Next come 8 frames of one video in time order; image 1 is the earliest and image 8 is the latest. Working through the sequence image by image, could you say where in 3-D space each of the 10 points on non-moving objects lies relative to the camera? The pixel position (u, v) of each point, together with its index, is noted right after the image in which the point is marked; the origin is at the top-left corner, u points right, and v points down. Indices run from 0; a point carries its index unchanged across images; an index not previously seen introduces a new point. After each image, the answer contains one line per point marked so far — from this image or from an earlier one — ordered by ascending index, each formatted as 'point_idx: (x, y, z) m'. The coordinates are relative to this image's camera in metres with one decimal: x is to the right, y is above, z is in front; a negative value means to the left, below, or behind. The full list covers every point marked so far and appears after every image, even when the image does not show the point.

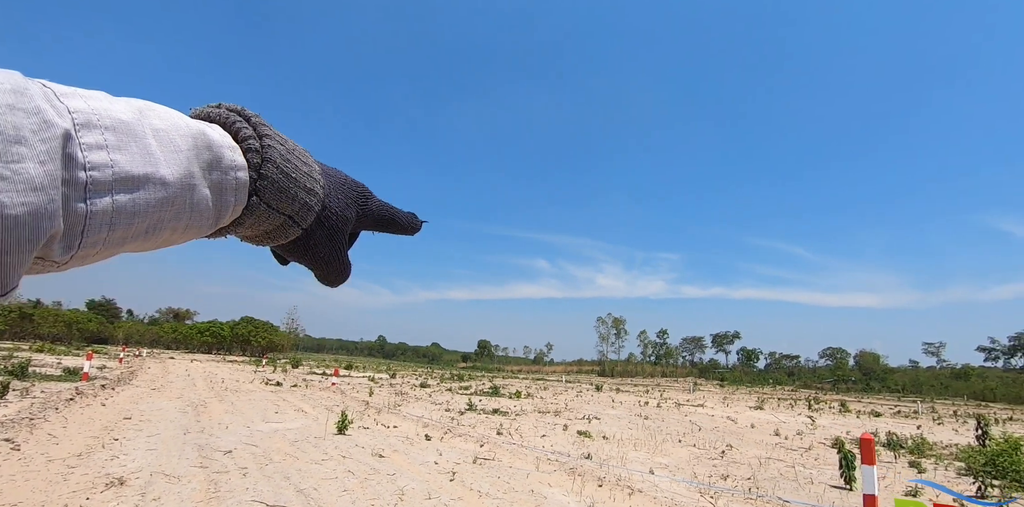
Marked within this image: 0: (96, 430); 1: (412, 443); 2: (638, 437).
0: (-6.6, -2.8, +7.5) m
1: (-2.0, -3.7, +9.1) m
2: (+3.9, -5.6, +14.5) m
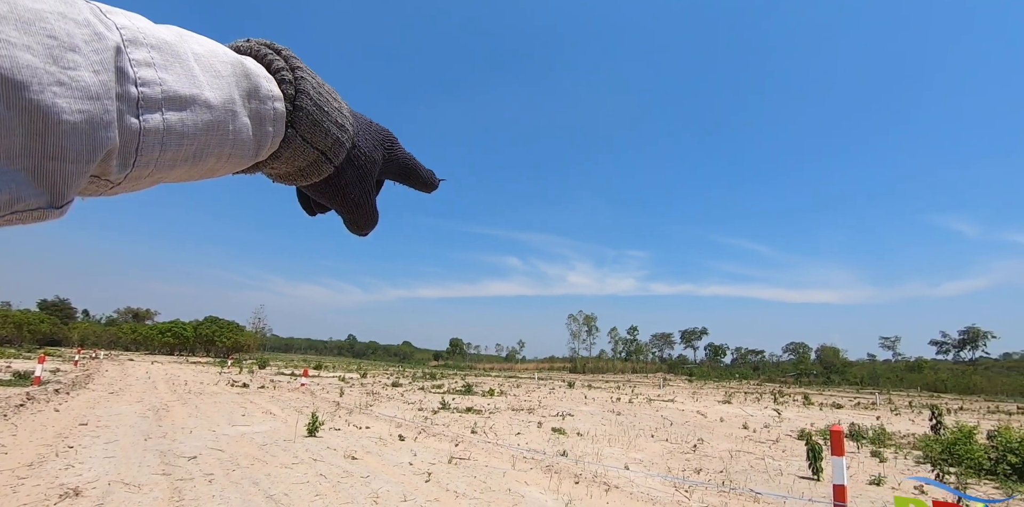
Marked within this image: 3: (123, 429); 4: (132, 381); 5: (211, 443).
0: (-6.9, -2.8, +7.0) m
1: (-2.4, -3.6, +9.0) m
2: (+3.1, -5.5, +14.6) m
3: (-6.8, -3.1, +8.2) m
4: (-13.3, -4.4, +16.4) m
5: (-4.9, -3.1, +7.7) m
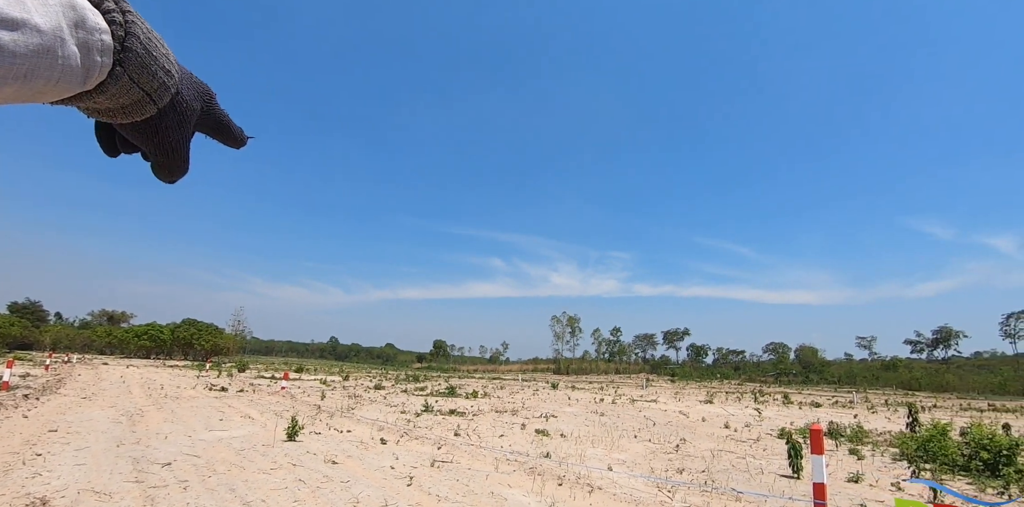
0: (-7.2, -2.8, +6.8) m
1: (-2.7, -3.6, +8.9) m
2: (+2.6, -5.6, +14.7) m
3: (-7.1, -3.1, +8.0) m
4: (-13.8, -4.5, +16.0) m
5: (-5.2, -3.1, +7.5) m
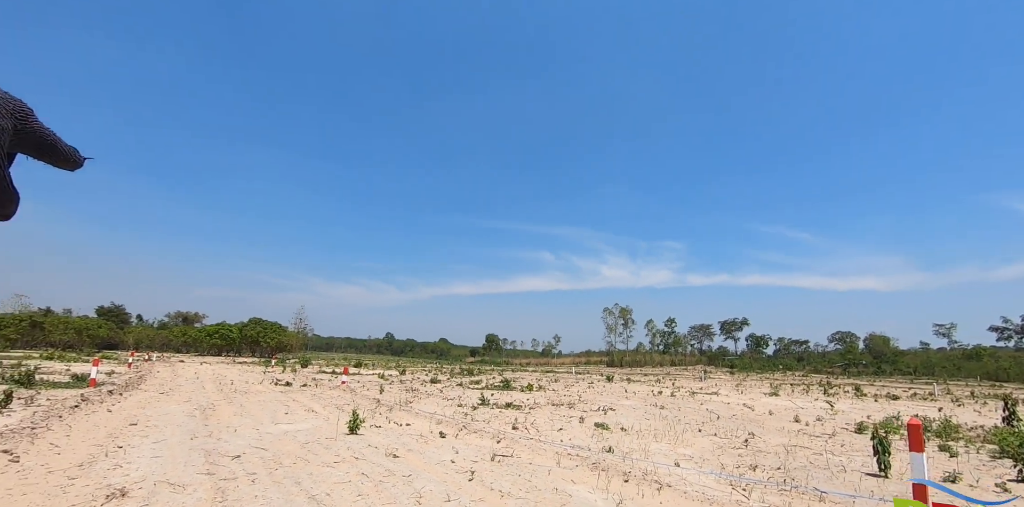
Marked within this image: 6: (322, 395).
0: (-6.3, -2.8, +7.2) m
1: (-1.6, -3.5, +8.8) m
2: (+4.3, -5.2, +14.1) m
3: (-6.0, -3.1, +8.3) m
4: (-11.9, -4.6, +17.0) m
5: (-4.2, -3.0, +7.6) m
6: (-6.2, -4.7, +15.5) m
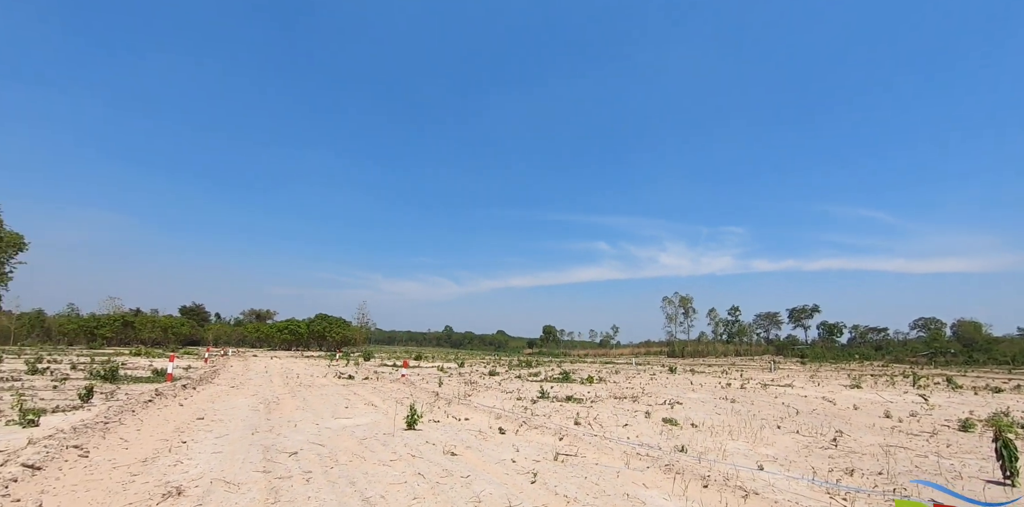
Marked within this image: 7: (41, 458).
0: (-5.3, -2.8, +7.3) m
1: (-0.5, -3.3, +8.4) m
2: (+6.1, -4.7, +13.0) m
3: (-5.0, -3.0, +8.4) m
4: (-9.8, -4.6, +17.7) m
5: (-3.2, -2.9, +7.5) m
6: (-4.3, -4.5, +15.6) m
7: (-5.3, -2.3, +5.3) m
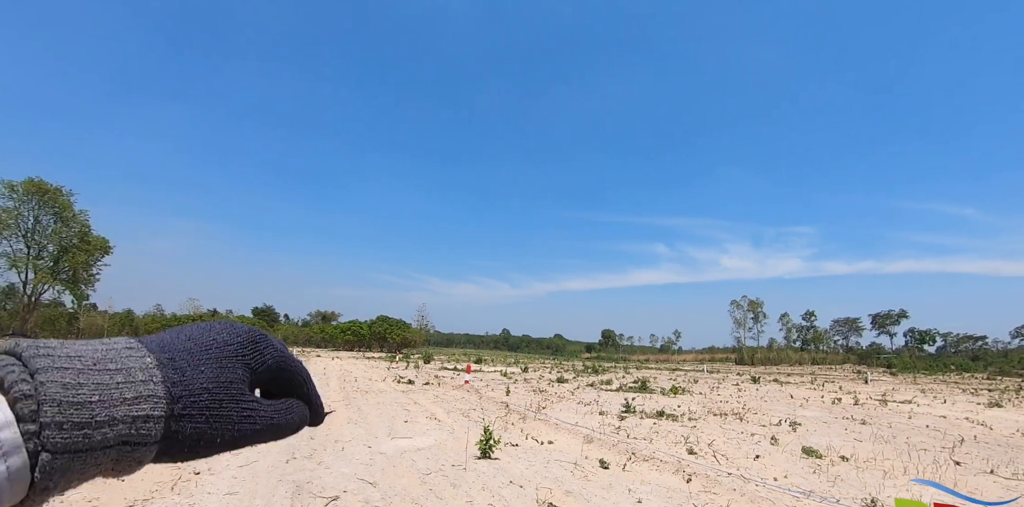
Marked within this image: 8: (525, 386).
0: (-4.0, -2.4, +5.7) m
1: (+1.0, -2.9, +6.2) m
2: (+8.0, -4.3, +10.0) m
3: (-3.5, -2.7, +6.8) m
4: (-7.1, -4.3, +16.5) m
5: (-1.8, -2.6, +5.7) m
6: (-1.9, -4.2, +13.8) m
7: (-4.2, -2.0, +3.8) m
8: (+0.5, -5.5, +19.6) m
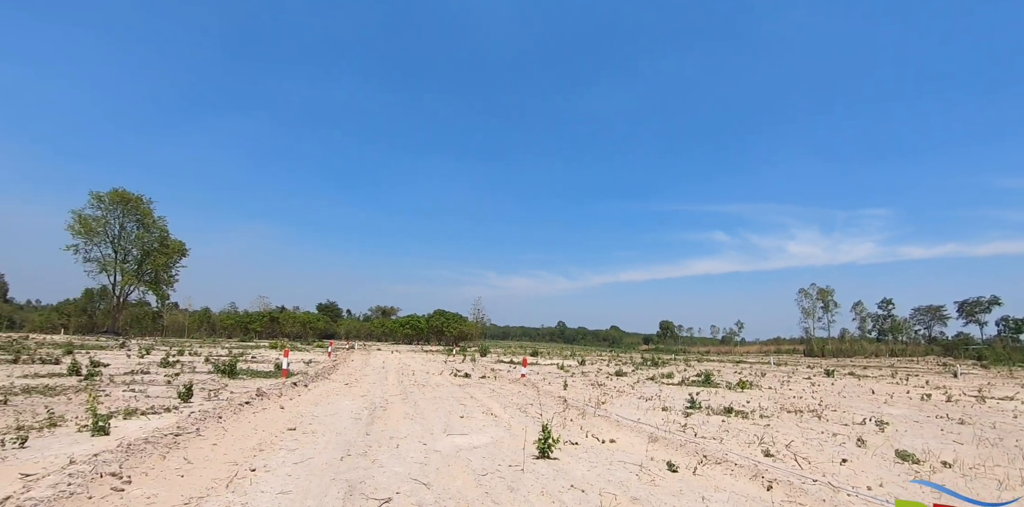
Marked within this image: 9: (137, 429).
0: (-3.3, -2.4, +5.7) m
1: (+1.7, -2.7, +5.7) m
2: (+9.2, -3.9, +8.8) m
3: (-2.6, -2.6, +6.7) m
4: (-5.2, -4.2, +16.9) m
5: (-1.1, -2.5, +5.5) m
6: (-0.3, -4.0, +13.6) m
7: (-3.7, -2.0, +3.8) m
8: (+2.8, -5.1, +19.1) m
9: (-4.9, -2.3, +6.2) m
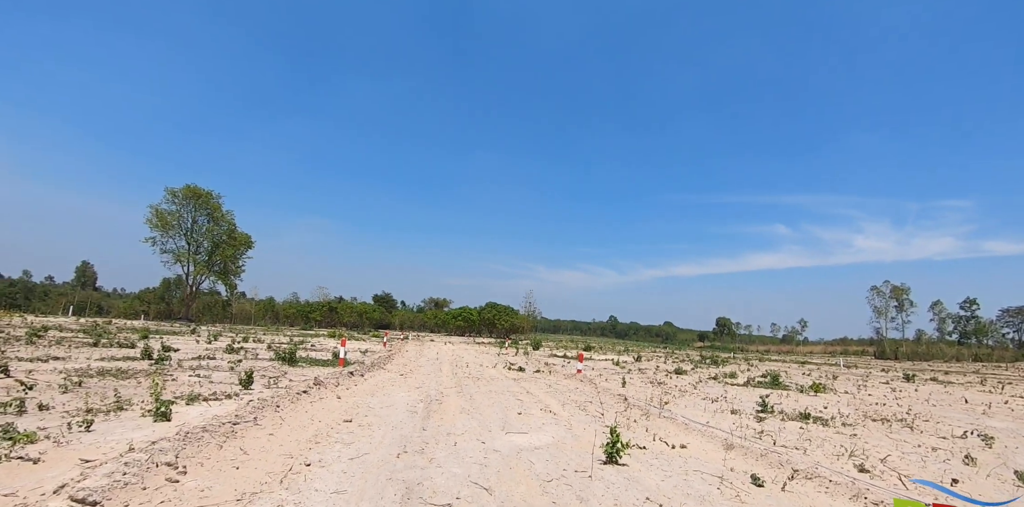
0: (-2.5, -2.2, +5.6) m
1: (+2.4, -2.6, +5.1) m
2: (+10.2, -3.7, +7.3) m
3: (-1.8, -2.4, +6.5) m
4: (-3.3, -3.9, +16.9) m
5: (-0.4, -2.3, +5.1) m
6: (+1.2, -3.7, +13.1) m
7: (-3.2, -1.8, +3.7) m
8: (+4.8, -4.8, +18.3) m
9: (-4.1, -2.1, +6.2) m
